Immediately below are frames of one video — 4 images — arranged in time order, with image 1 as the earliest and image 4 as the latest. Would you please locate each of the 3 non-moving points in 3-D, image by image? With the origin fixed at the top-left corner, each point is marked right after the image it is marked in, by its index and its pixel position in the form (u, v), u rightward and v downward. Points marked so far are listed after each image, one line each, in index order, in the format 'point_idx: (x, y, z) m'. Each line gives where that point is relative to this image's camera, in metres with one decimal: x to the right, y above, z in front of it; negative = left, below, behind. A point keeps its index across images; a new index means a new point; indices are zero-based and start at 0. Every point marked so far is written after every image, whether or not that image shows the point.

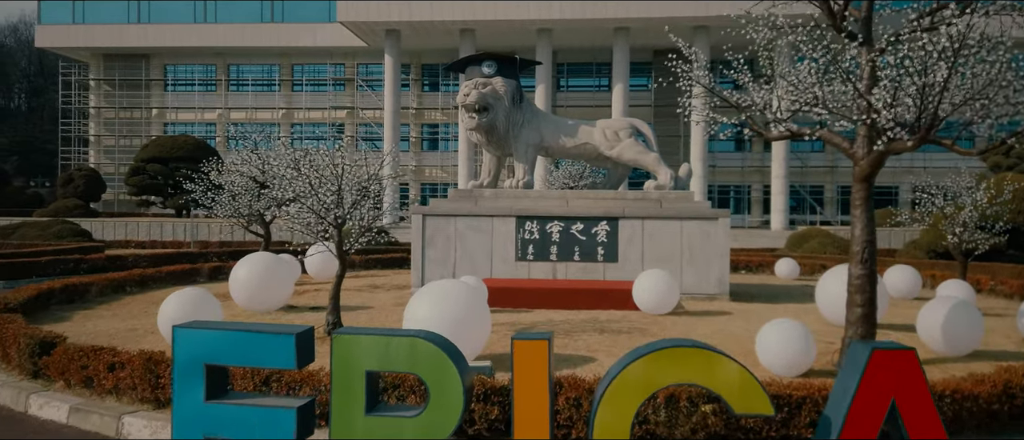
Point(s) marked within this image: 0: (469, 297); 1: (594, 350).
0: (-0.5, -0.8, +8.2) m
1: (+1.0, -1.6, +9.2) m
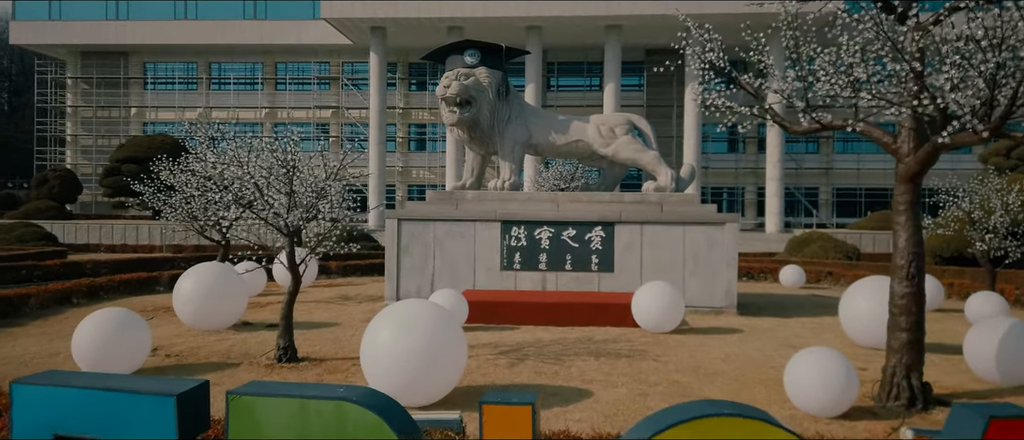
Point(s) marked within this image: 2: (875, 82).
0: (-0.6, -0.9, +6.8) m
1: (+0.8, -1.6, +7.8) m
2: (+3.3, +1.2, +6.9) m
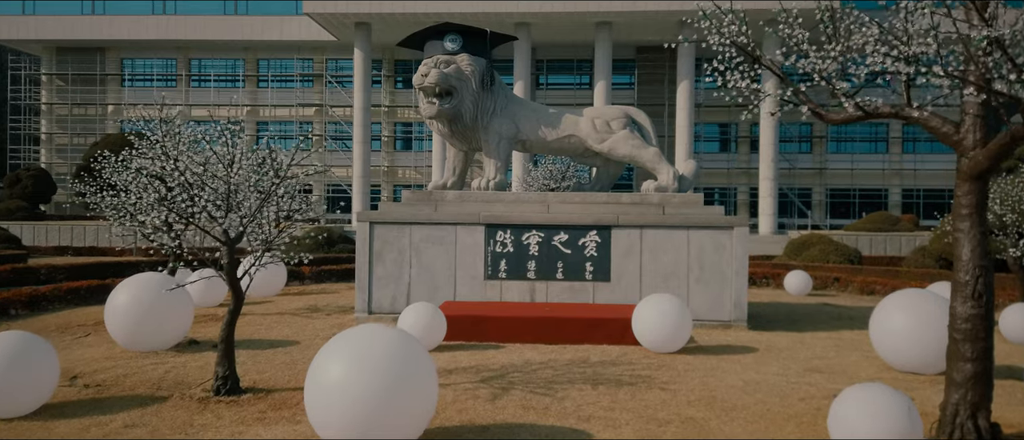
0: (-0.8, -0.9, +5.5) m
1: (+0.6, -1.7, +6.5) m
2: (+3.1, +1.2, +5.7) m
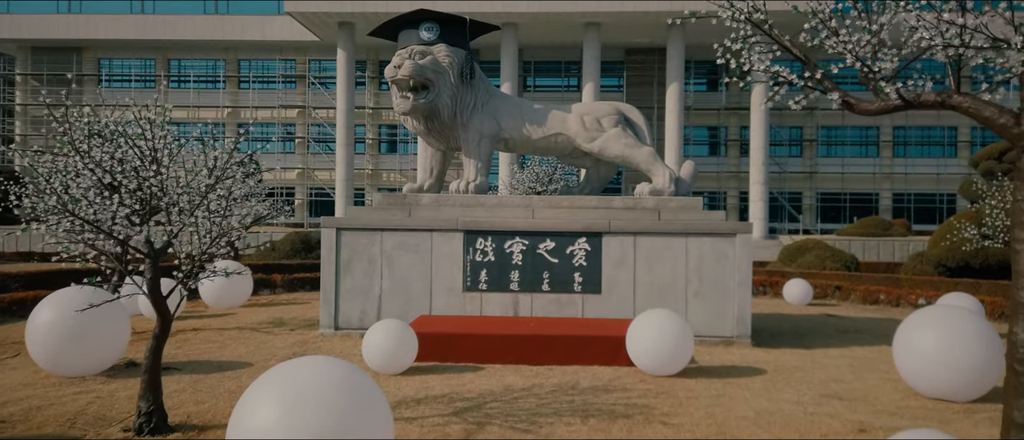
0: (-0.9, -1.0, +4.5) m
1: (+0.5, -1.7, +5.5) m
2: (+3.0, +1.1, +4.7) m
